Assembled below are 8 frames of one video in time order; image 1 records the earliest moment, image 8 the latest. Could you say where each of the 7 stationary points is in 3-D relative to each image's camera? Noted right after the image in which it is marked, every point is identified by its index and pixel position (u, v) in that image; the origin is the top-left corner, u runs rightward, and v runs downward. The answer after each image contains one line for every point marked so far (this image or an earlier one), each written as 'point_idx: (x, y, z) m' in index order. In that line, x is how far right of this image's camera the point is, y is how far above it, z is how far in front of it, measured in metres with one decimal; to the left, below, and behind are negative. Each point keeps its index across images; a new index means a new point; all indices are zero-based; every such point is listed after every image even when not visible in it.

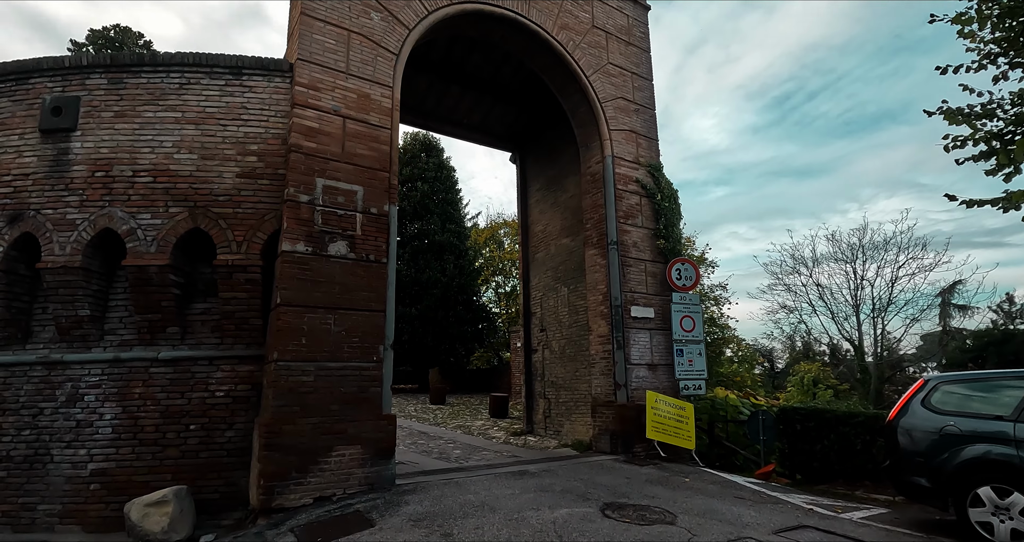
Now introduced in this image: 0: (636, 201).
0: (+2.3, +1.3, +10.0) m
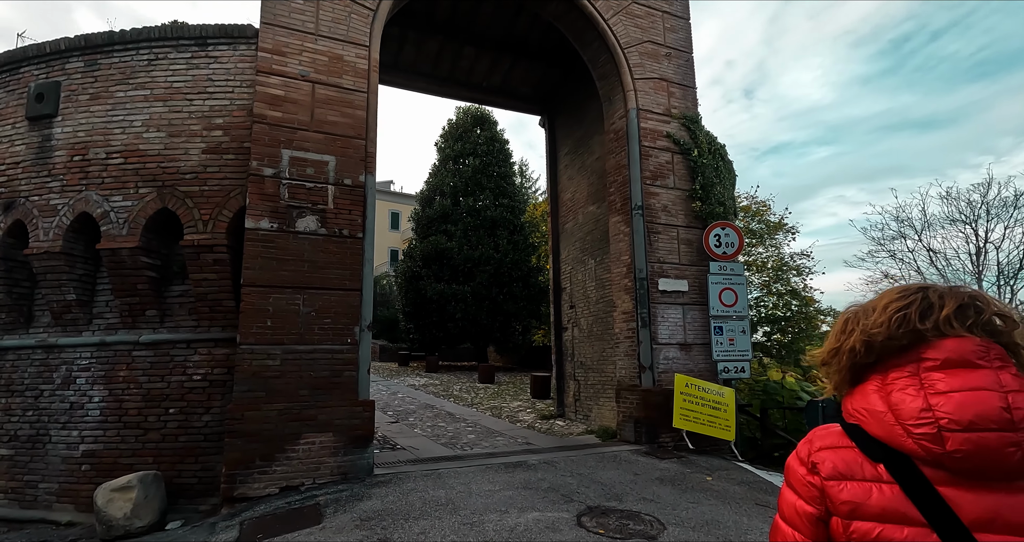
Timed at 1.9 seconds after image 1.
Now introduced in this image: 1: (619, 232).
0: (+2.6, +1.9, +8.8) m
1: (+1.7, +0.6, +8.7) m
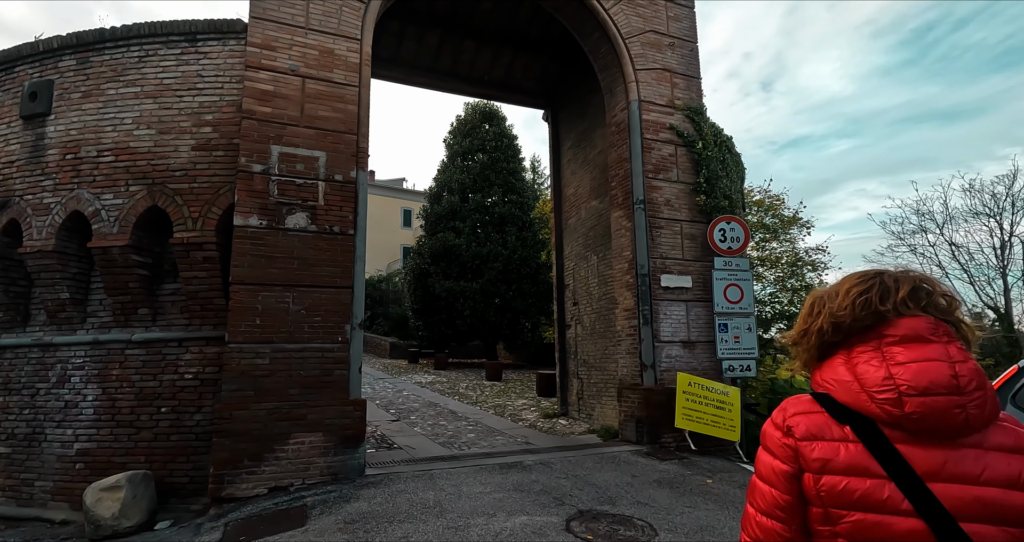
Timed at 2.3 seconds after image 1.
0: (+2.5, +1.9, +8.6) m
1: (+1.7, +0.7, +8.5) m
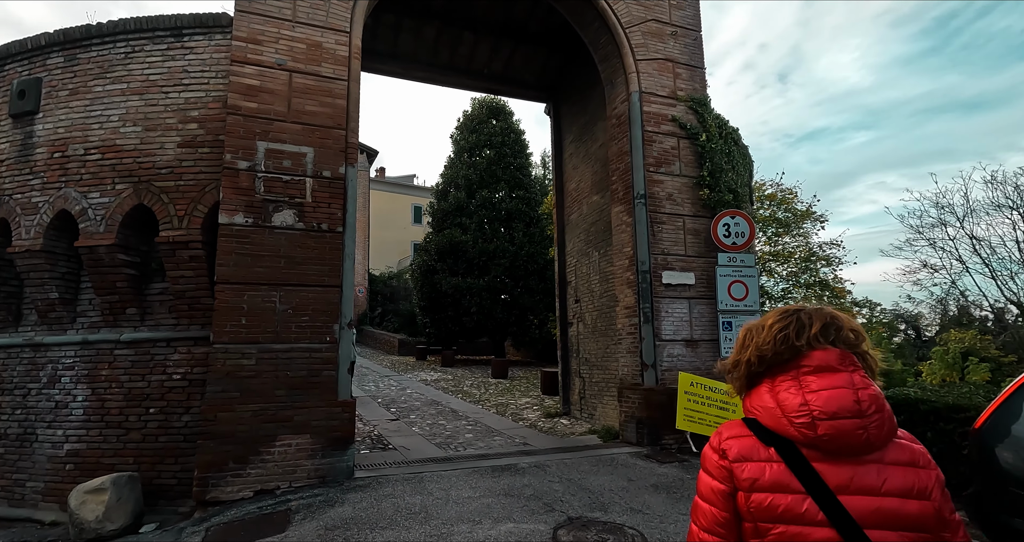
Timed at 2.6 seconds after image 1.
0: (+2.5, +2.0, +8.3) m
1: (+1.7, +0.7, +8.3) m
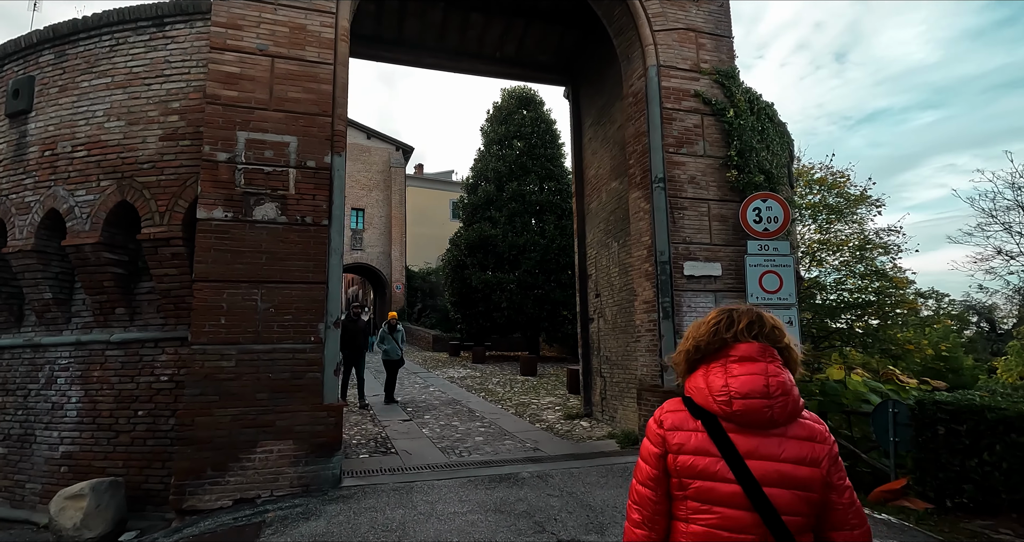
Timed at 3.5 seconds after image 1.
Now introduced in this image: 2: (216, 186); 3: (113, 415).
0: (+2.6, +2.1, +7.6) m
1: (+1.8, +0.9, +7.6) m
2: (-3.1, +0.9, +5.5) m
3: (-4.4, -1.6, +5.9) m
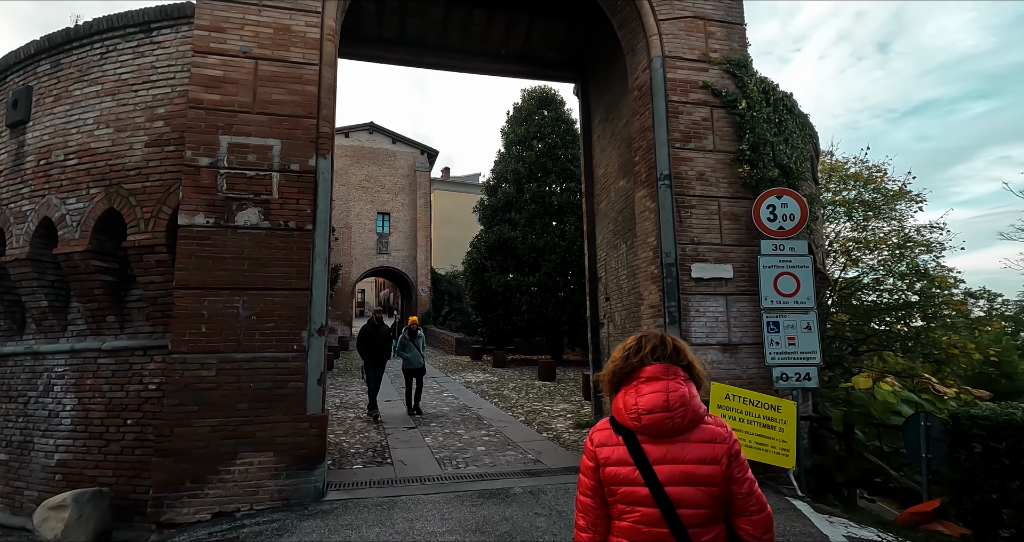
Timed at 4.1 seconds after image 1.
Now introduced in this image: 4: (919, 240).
0: (+2.6, +2.1, +7.1) m
1: (+1.8, +0.8, +7.2) m
2: (-3.2, +0.8, +5.4) m
3: (-4.5, -1.7, +5.9) m
4: (+11.7, +0.9, +15.5) m
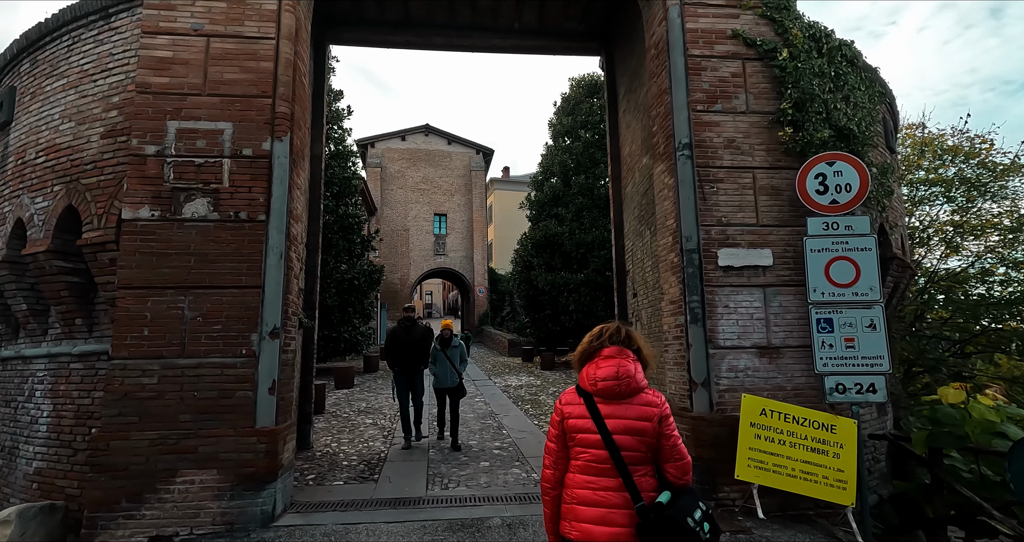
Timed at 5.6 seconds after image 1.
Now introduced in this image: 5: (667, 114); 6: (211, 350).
0: (+2.5, +2.2, +5.9) m
1: (+1.7, +1.0, +6.1) m
2: (-3.4, +0.8, +5.0) m
3: (-4.6, -1.7, +5.6) m
4: (+12.7, +1.2, +13.0) m
5: (+1.8, +1.8, +6.0) m
6: (-2.7, -0.7, +4.8) m
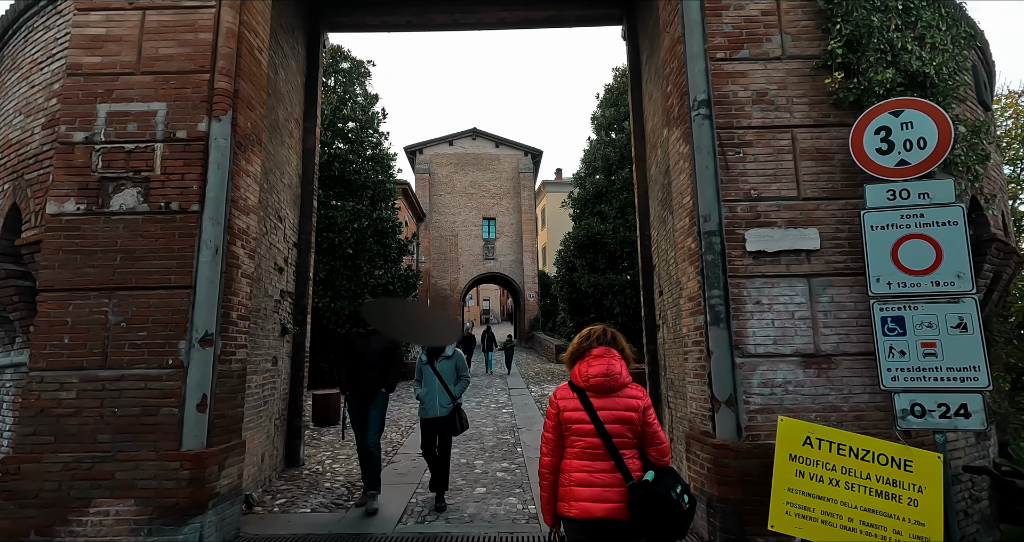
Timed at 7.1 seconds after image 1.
0: (+2.2, +2.3, +4.7) m
1: (+1.6, +1.0, +5.0) m
2: (-3.7, +0.8, +4.5) m
3: (-4.8, -1.7, +5.2) m
4: (+13.2, +1.5, +10.5) m
5: (+1.6, +1.9, +4.9) m
6: (-3.0, -0.7, +4.2) m
